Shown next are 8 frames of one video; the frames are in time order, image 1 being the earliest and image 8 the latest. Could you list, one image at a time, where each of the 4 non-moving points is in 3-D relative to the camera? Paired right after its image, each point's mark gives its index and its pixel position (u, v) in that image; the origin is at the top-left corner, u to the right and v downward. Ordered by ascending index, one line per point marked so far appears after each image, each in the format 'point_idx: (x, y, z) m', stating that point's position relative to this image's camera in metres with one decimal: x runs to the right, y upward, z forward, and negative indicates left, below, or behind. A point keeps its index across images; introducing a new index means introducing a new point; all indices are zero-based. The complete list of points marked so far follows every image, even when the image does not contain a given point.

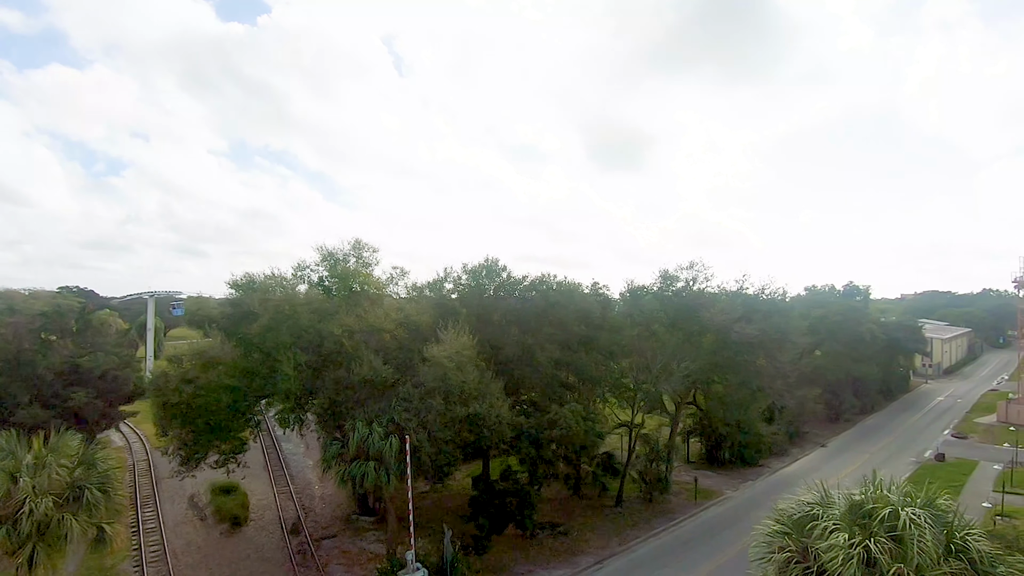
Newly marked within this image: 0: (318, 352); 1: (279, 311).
0: (-5.8, -1.7, +16.1) m
1: (-6.9, -0.7, +16.1) m
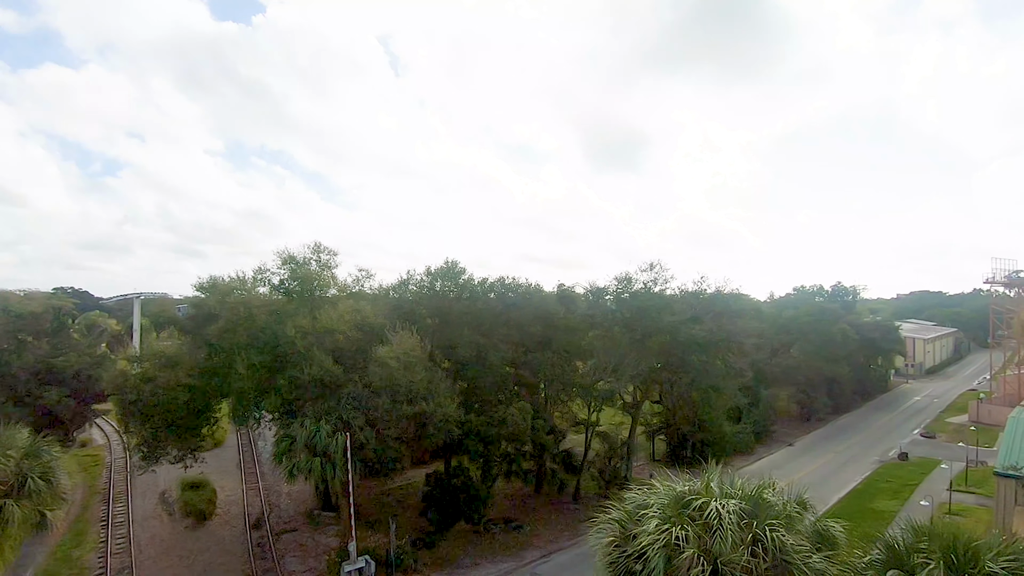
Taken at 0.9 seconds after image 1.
0: (-7.4, -1.8, +16.7) m
1: (-8.5, -0.7, +16.7) m
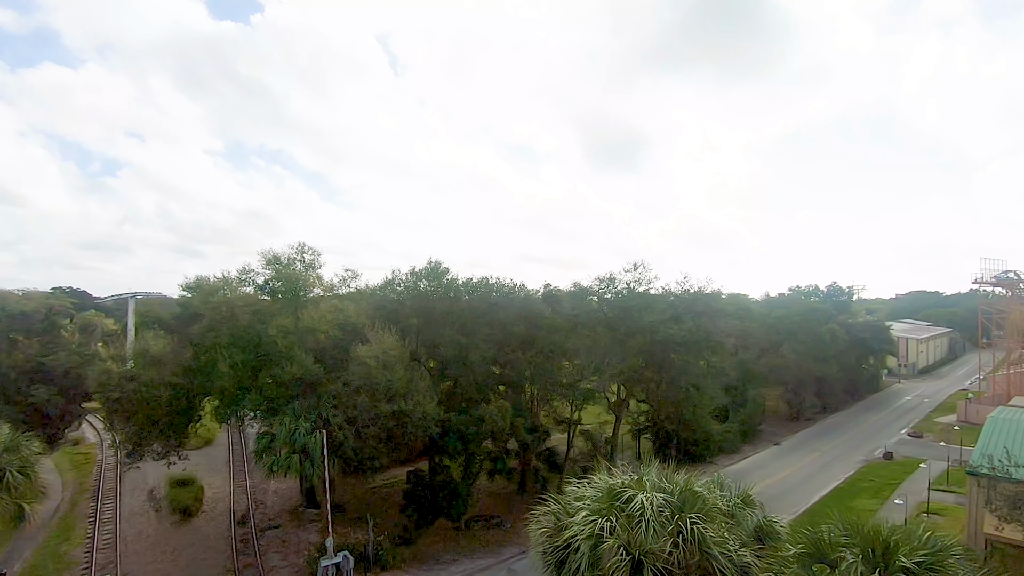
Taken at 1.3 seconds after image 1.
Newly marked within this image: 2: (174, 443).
0: (-8.1, -1.8, +16.9) m
1: (-9.2, -0.7, +17.0) m
2: (-10.8, -5.0, +17.4) m
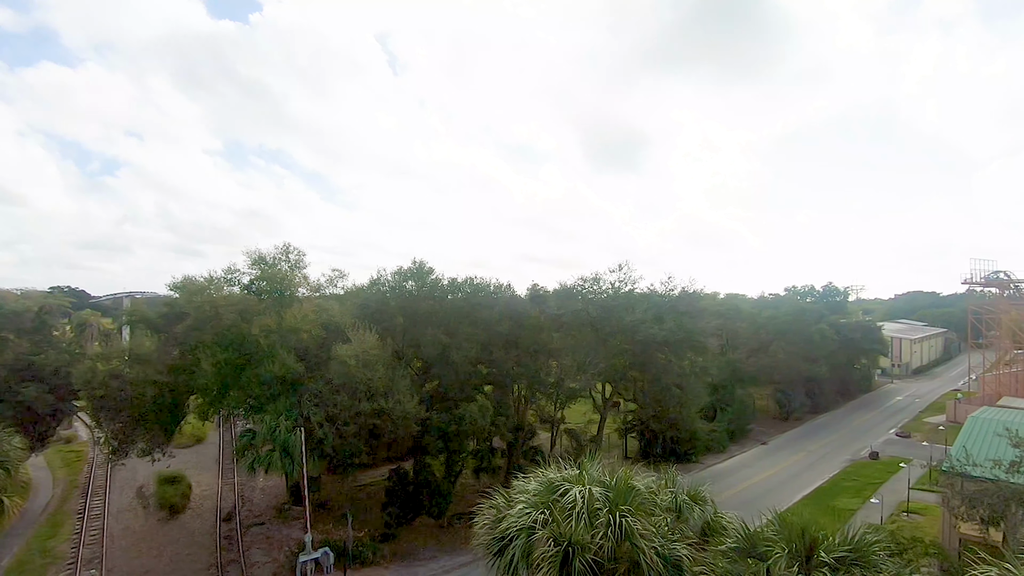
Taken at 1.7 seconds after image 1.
0: (-8.7, -1.8, +17.2) m
1: (-9.8, -0.7, +17.2) m
2: (-11.4, -4.9, +17.6) m
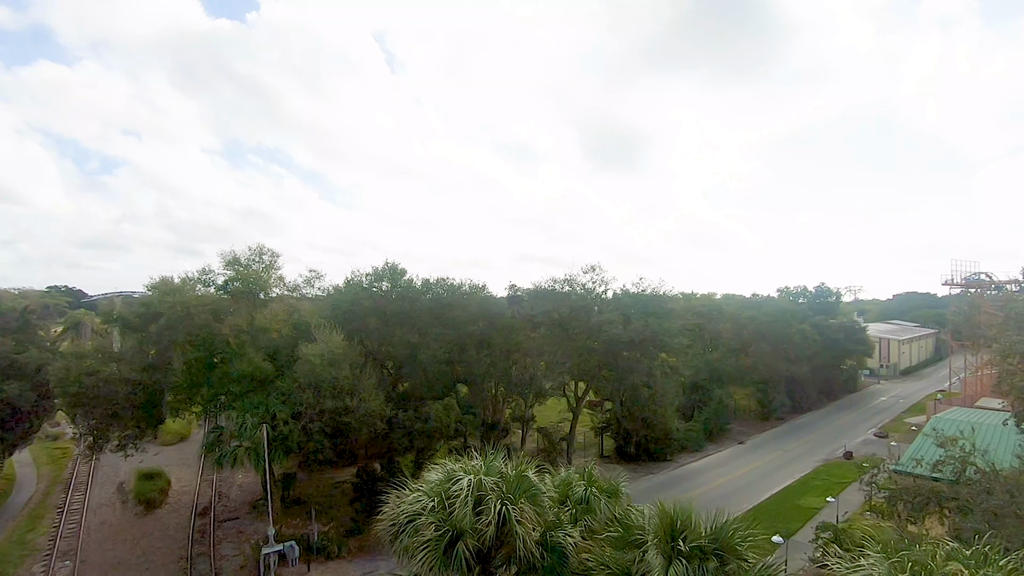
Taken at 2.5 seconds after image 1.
0: (-9.9, -1.8, +17.7) m
1: (-11.0, -0.7, +17.7) m
2: (-12.6, -5.0, +18.1) m
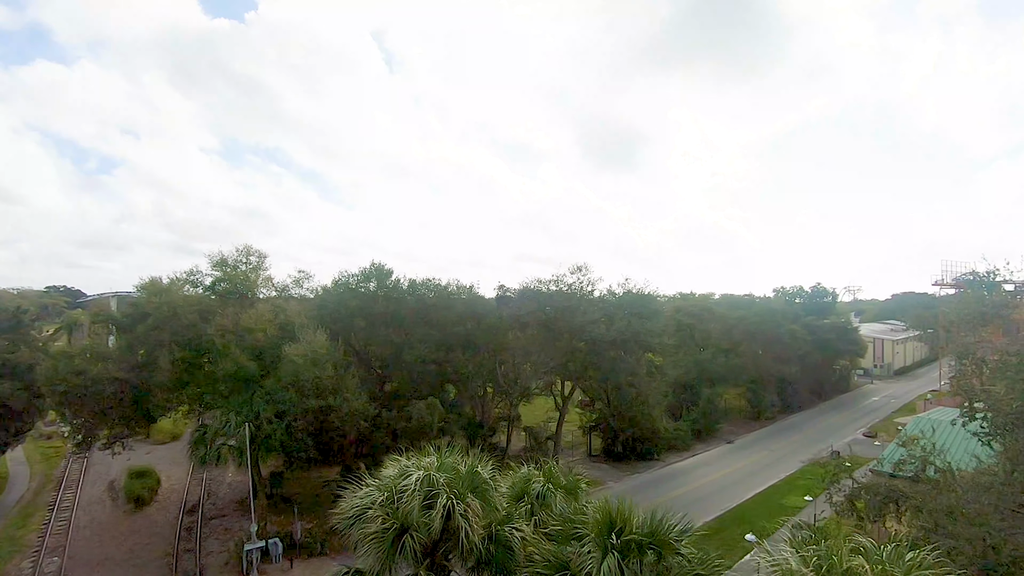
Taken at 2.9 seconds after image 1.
0: (-10.5, -1.9, +17.9) m
1: (-11.6, -0.8, +18.0) m
2: (-13.2, -5.0, +18.4) m
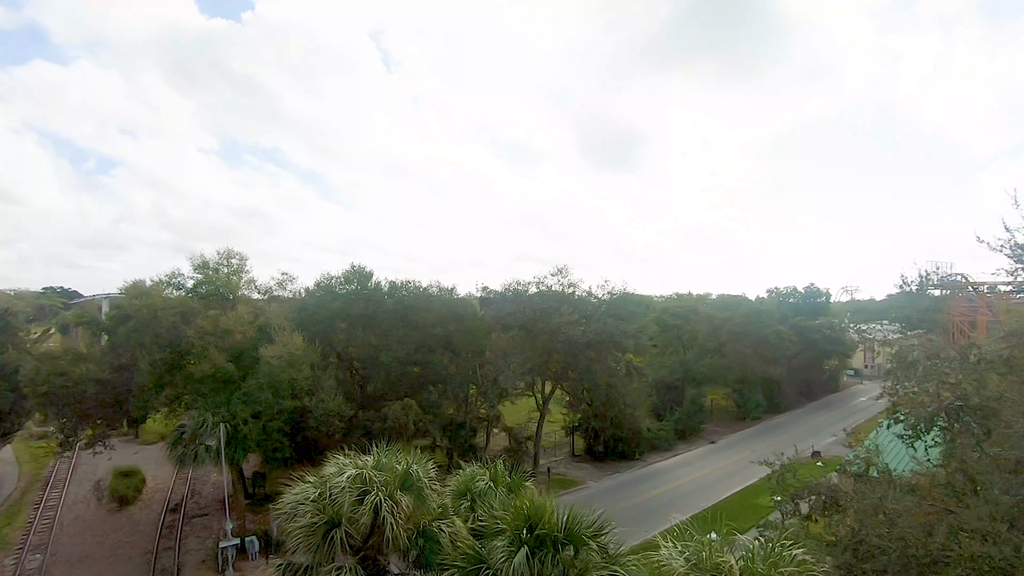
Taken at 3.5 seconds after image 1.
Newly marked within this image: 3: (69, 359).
0: (-11.4, -2.0, +18.3) m
1: (-12.5, -0.9, +18.3) m
2: (-14.1, -5.1, +18.8) m
3: (-14.8, -2.4, +18.2) m
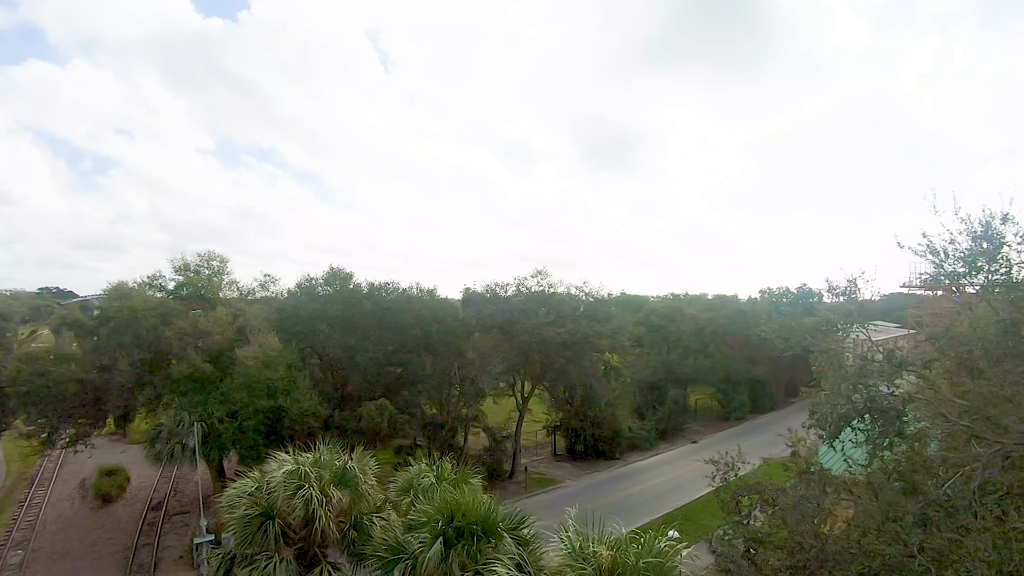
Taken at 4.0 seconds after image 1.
0: (-12.4, -2.0, +18.6) m
1: (-13.4, -0.9, +18.7) m
2: (-15.1, -5.1, +19.2) m
3: (-15.8, -2.4, +18.6) m
